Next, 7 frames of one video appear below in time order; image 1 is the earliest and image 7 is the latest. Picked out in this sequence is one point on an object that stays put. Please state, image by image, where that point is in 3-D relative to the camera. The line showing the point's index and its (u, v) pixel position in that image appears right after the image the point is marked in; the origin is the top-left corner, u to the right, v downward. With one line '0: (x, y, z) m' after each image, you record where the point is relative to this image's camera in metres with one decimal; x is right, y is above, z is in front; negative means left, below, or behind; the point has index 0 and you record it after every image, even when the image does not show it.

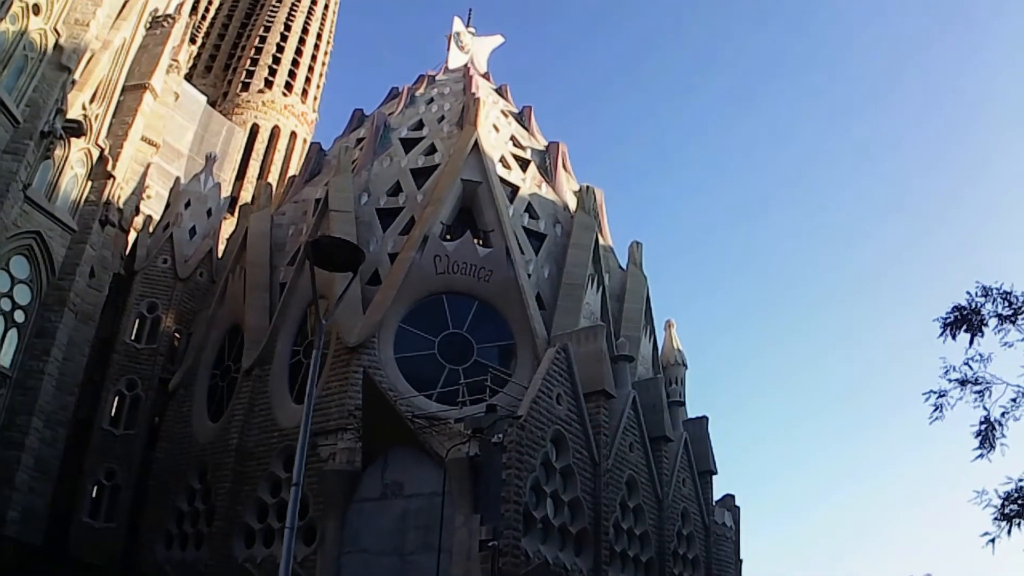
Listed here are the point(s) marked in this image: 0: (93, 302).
0: (-9.3, -0.3, +18.9) m
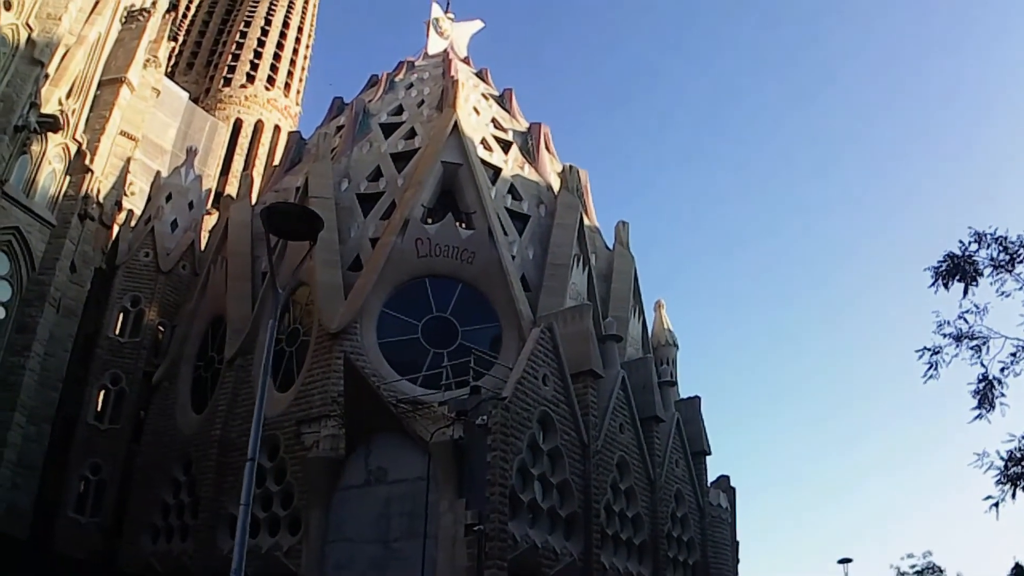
0: (-9.7, -0.2, +18.7) m
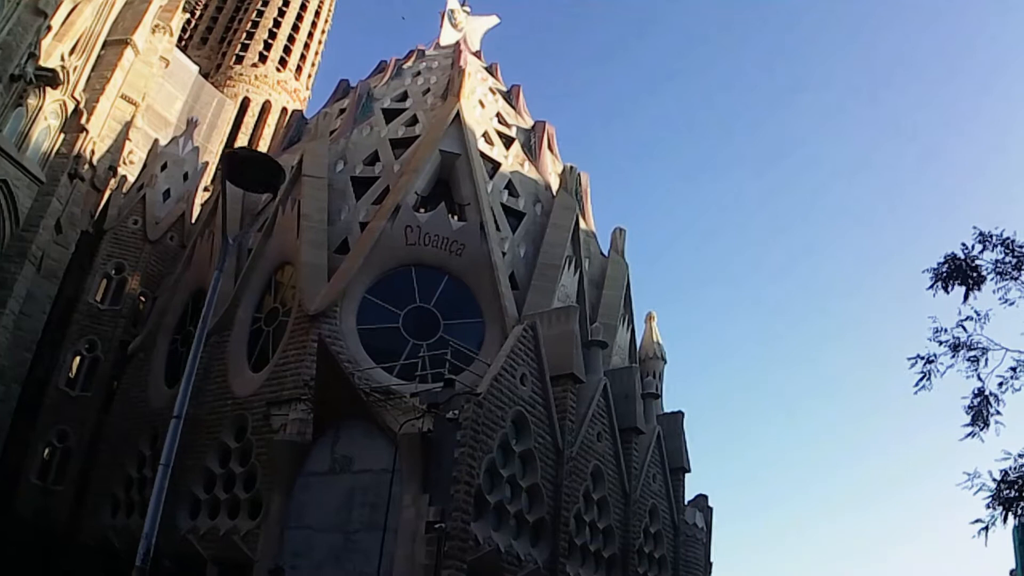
0: (-9.9, +0.6, +18.5) m
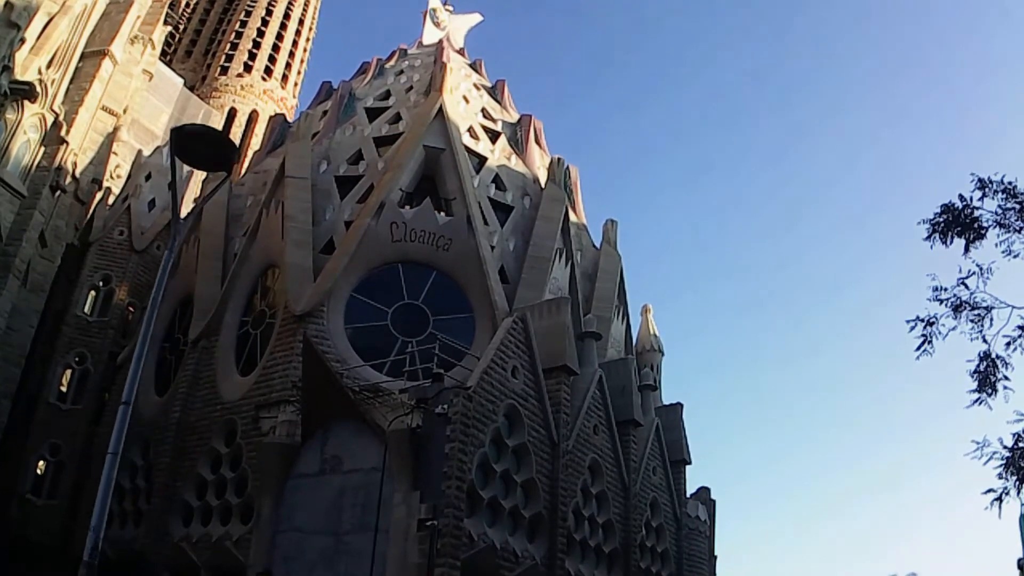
0: (-10.1, +0.4, +18.4) m
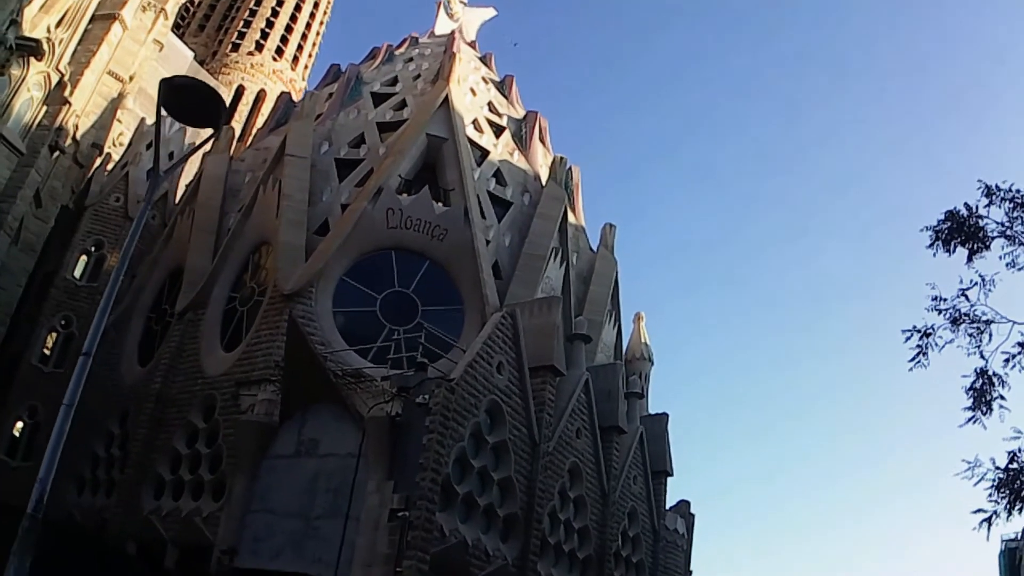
0: (-10.2, +1.2, +18.2) m
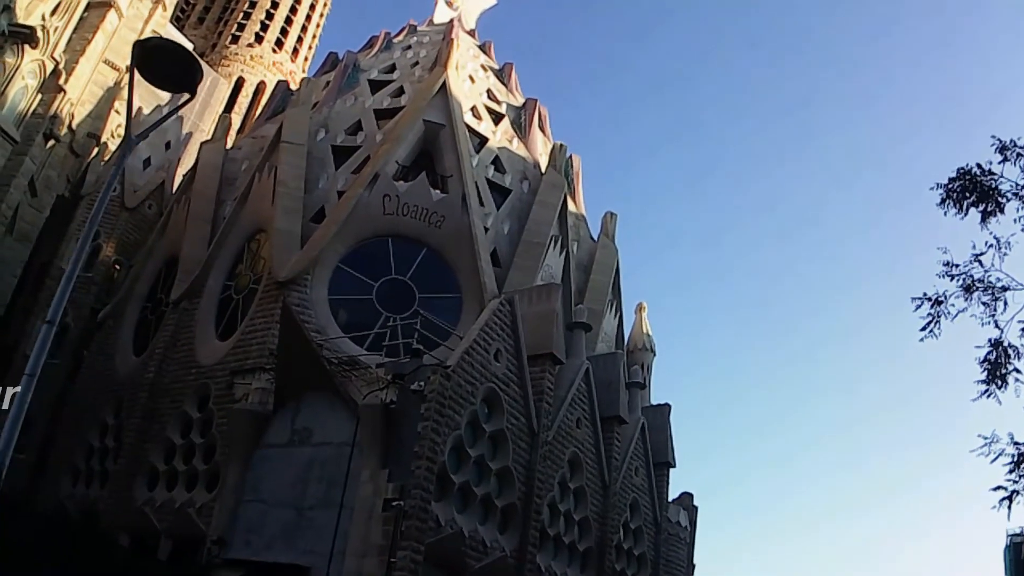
0: (-10.2, +1.4, +18.1) m
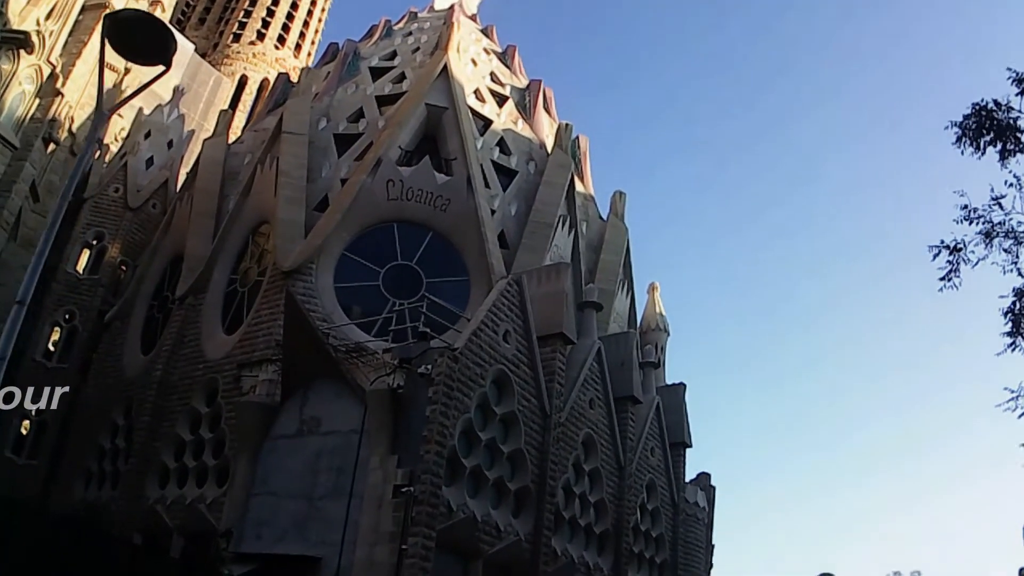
0: (-10.0, +1.3, +18.0) m
